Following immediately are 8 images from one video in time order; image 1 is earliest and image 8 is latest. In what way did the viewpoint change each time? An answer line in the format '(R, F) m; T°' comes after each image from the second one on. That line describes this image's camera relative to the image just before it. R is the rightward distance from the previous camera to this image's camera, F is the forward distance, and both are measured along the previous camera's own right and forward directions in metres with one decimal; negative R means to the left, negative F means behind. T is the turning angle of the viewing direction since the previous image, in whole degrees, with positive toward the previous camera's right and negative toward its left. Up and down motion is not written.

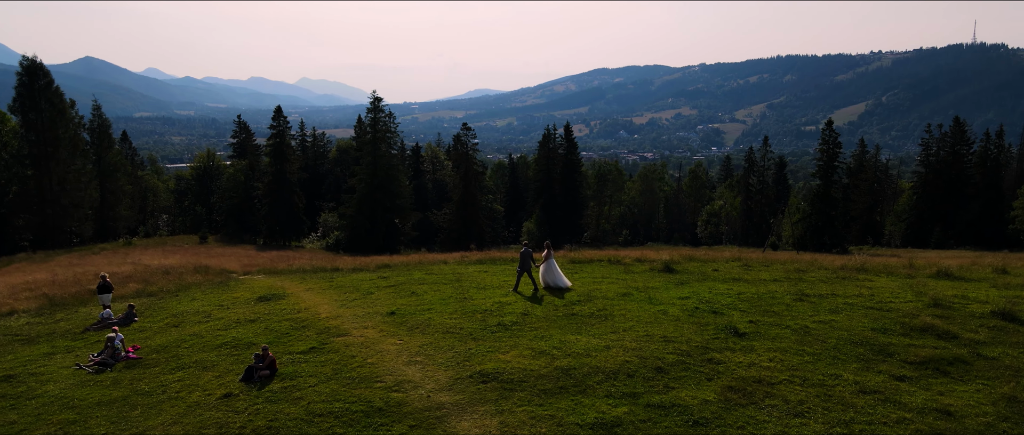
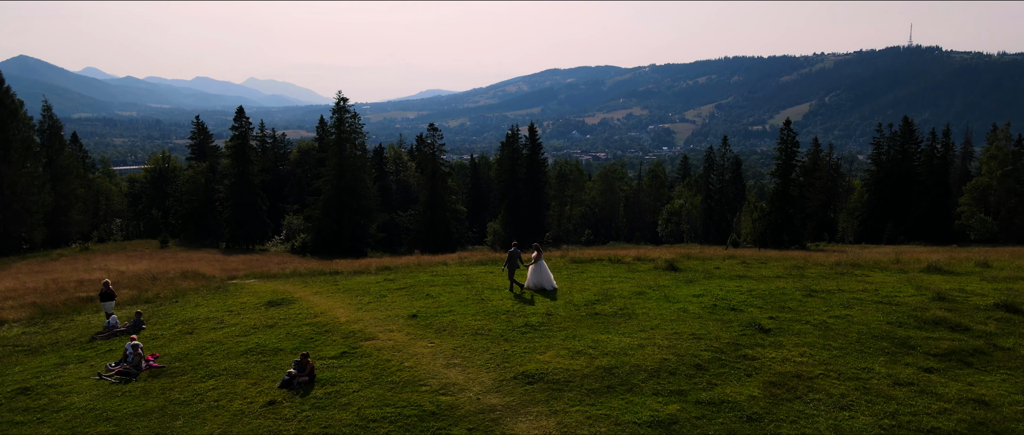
(-1.2, +0.1) m; +3°
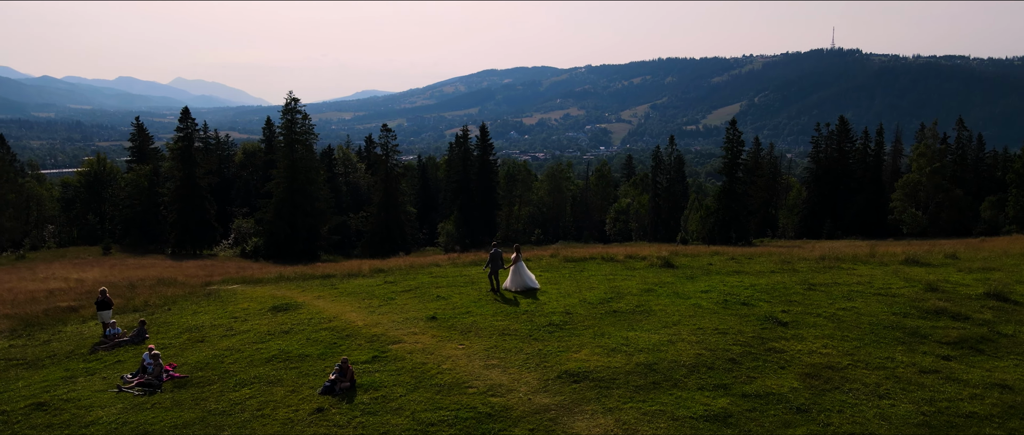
(-1.4, +0.1) m; +4°
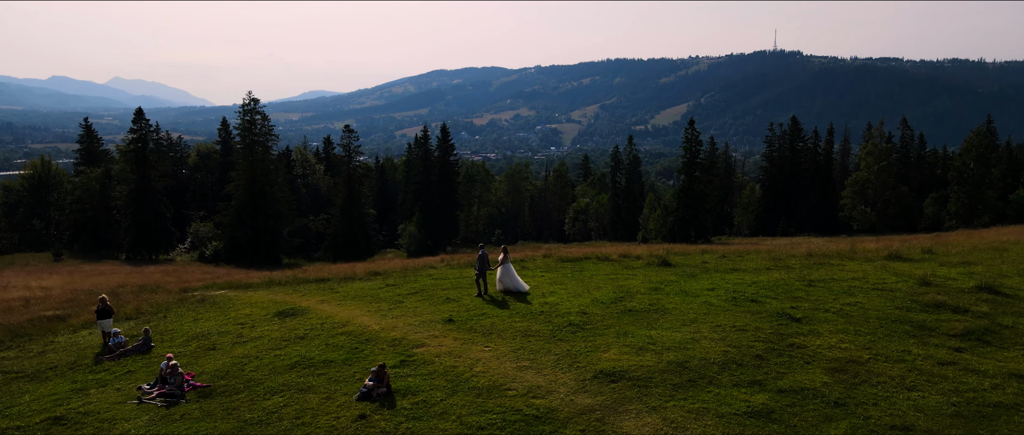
(-1.1, +0.1) m; +4°
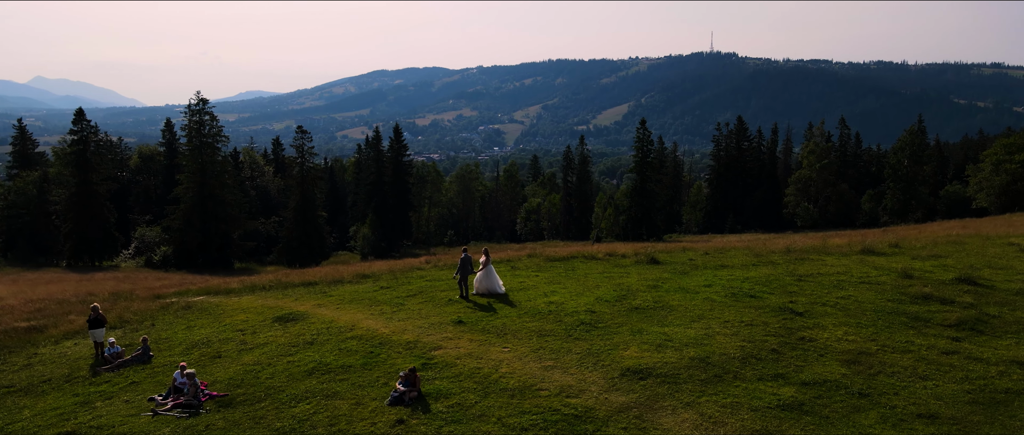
(-1.1, +0.1) m; +4°
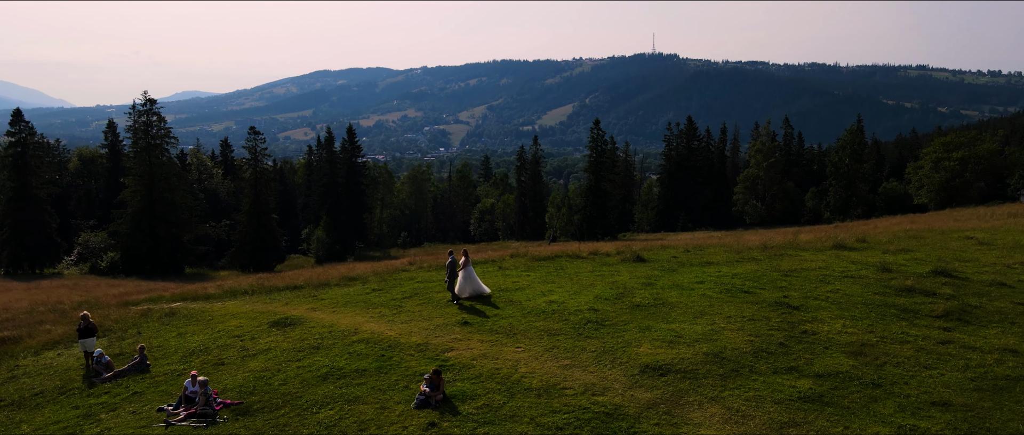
(-1.0, +0.1) m; +4°
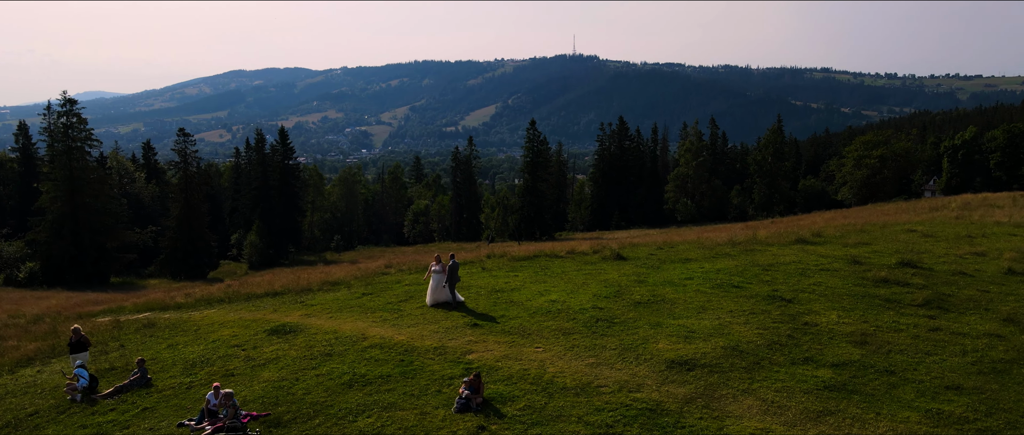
(-1.4, +0.1) m; +6°
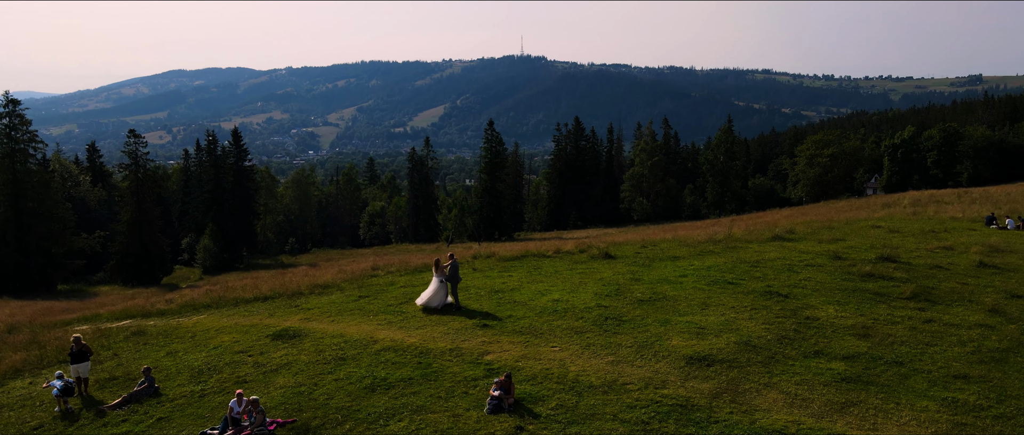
(-1.0, 0.0) m; +4°
